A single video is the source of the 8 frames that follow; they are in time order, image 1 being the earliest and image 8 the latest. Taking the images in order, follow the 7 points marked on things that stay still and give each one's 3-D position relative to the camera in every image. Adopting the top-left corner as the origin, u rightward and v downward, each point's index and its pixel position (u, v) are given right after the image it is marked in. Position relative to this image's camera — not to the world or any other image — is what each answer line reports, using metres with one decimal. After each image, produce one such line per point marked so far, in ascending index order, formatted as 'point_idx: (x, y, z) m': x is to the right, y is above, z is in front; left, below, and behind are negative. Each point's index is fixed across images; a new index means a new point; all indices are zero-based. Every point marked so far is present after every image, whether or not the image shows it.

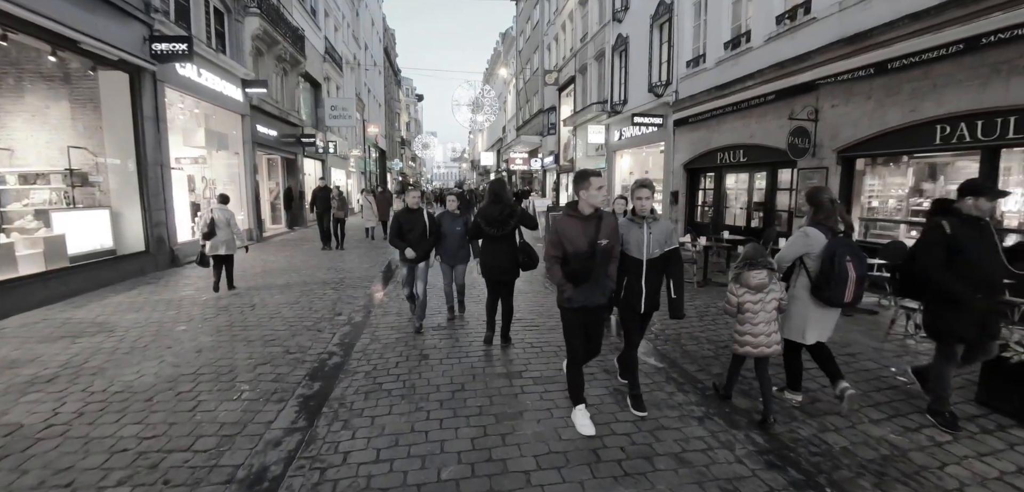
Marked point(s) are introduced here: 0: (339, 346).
0: (-1.8, -1.0, +4.6) m
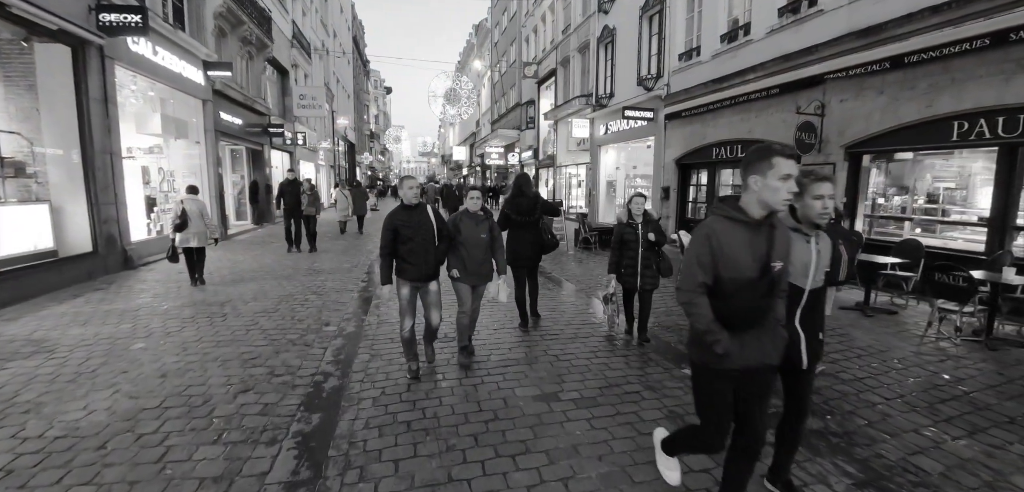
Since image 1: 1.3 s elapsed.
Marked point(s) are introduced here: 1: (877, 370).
0: (-1.5, -1.0, +4.0) m
1: (+3.5, -1.2, +4.3) m
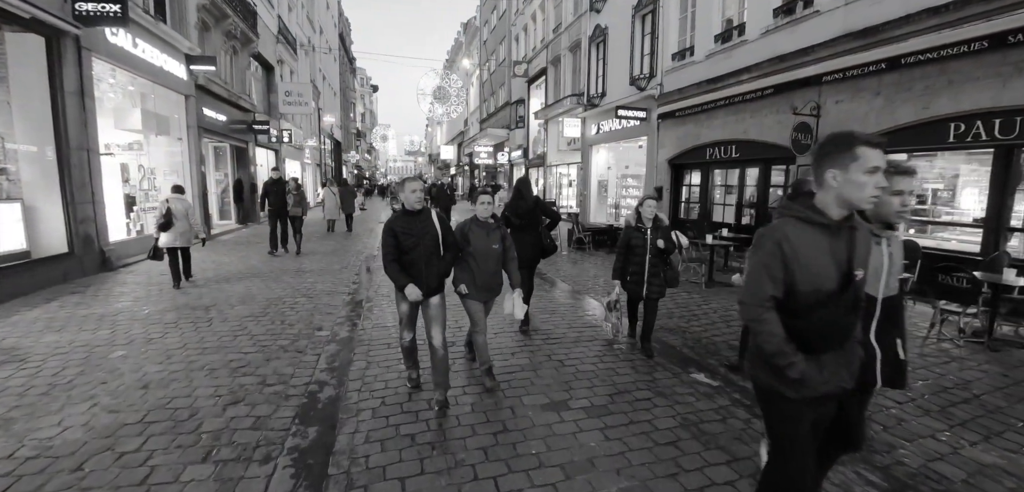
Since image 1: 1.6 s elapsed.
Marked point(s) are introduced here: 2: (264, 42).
0: (-1.5, -1.0, +3.8) m
1: (+3.5, -1.2, +4.3) m
2: (-9.3, +7.6, +17.0) m
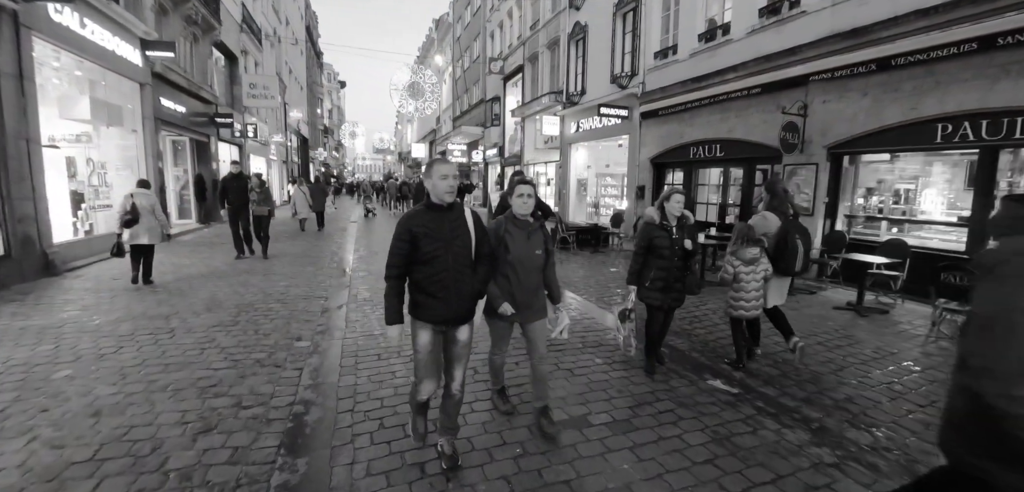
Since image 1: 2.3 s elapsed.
0: (-1.4, -1.1, +3.3) m
1: (+3.6, -1.2, +4.2) m
2: (-10.1, +7.6, +16.0) m
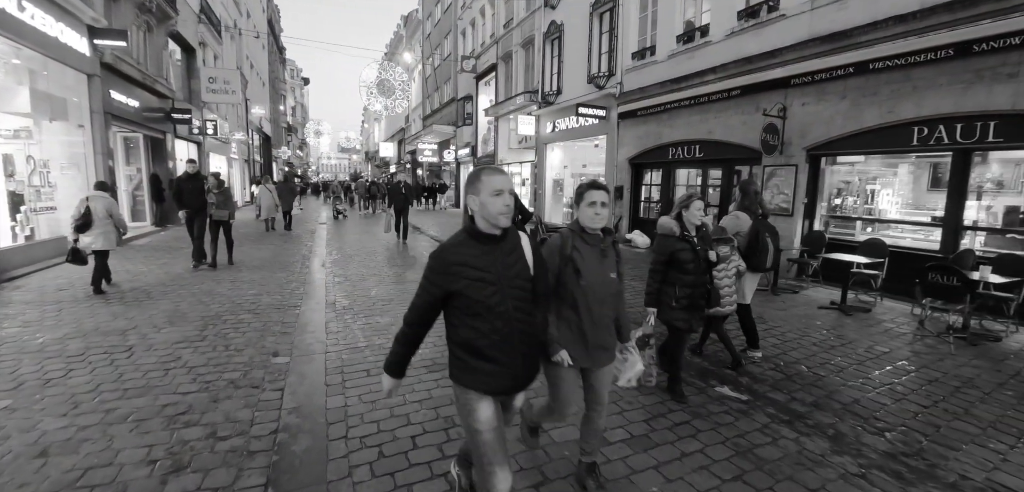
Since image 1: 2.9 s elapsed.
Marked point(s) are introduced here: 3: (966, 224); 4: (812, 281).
0: (-1.4, -1.1, +3.0) m
1: (+3.5, -1.2, +4.2) m
2: (-10.9, +7.5, +15.1) m
3: (+6.3, +0.3, +6.3) m
4: (+5.2, -0.6, +7.8) m
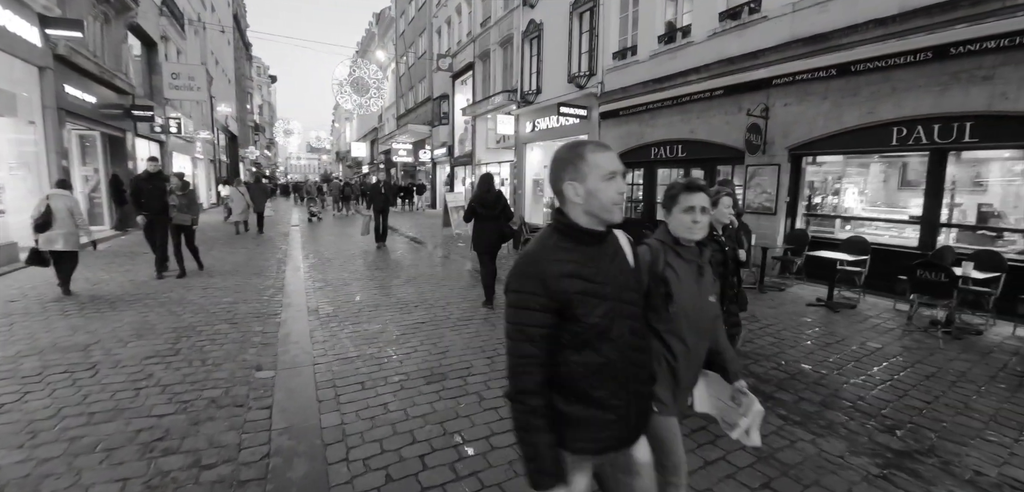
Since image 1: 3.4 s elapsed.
0: (-1.3, -1.1, +2.8) m
1: (+3.5, -1.2, +4.2) m
2: (-11.6, +7.3, +14.3) m
3: (+6.2, +0.3, +6.5) m
4: (+5.0, -0.6, +7.9) m
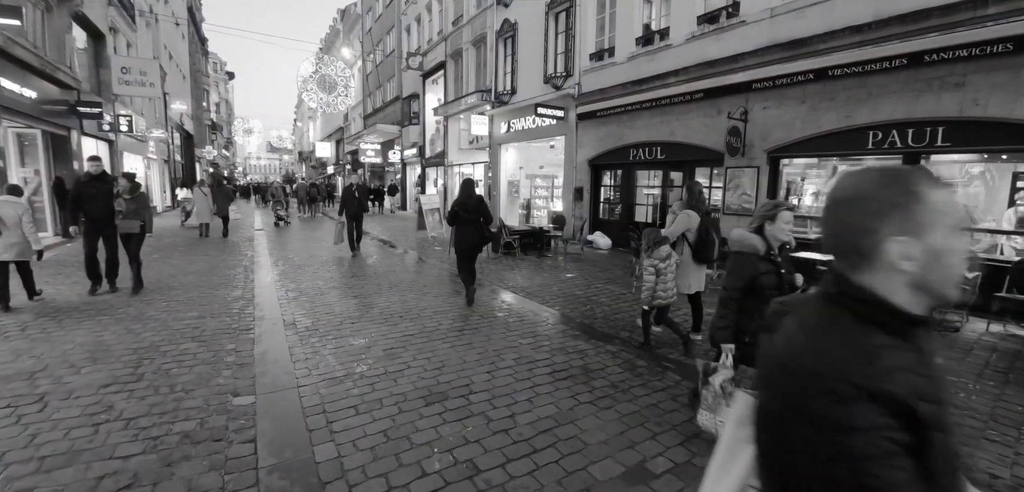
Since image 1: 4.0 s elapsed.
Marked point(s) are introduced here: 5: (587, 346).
0: (-1.2, -1.2, +2.5) m
1: (+3.5, -1.2, +4.3) m
2: (-12.4, +7.1, +13.2) m
3: (+6.0, +0.3, +6.7) m
4: (+4.7, -0.6, +8.1) m
5: (+0.8, -1.0, +4.6) m
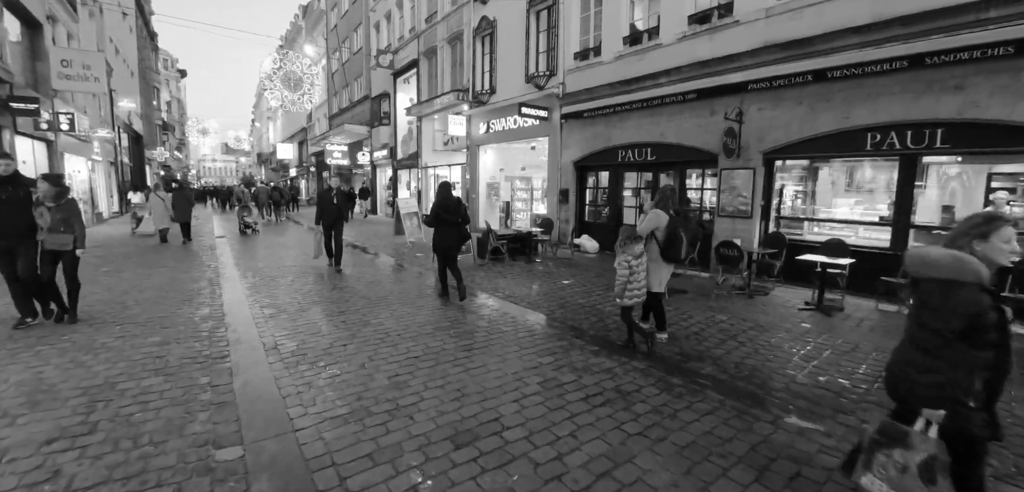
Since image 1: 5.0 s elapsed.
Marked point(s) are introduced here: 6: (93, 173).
0: (-0.9, -1.3, +1.9) m
1: (+3.7, -1.2, +4.1) m
2: (-12.9, +6.8, +11.9) m
3: (+6.0, +0.3, +6.7) m
4: (+4.6, -0.6, +8.0) m
5: (+0.9, -1.1, +4.3) m
6: (-17.0, +3.0, +18.5) m
